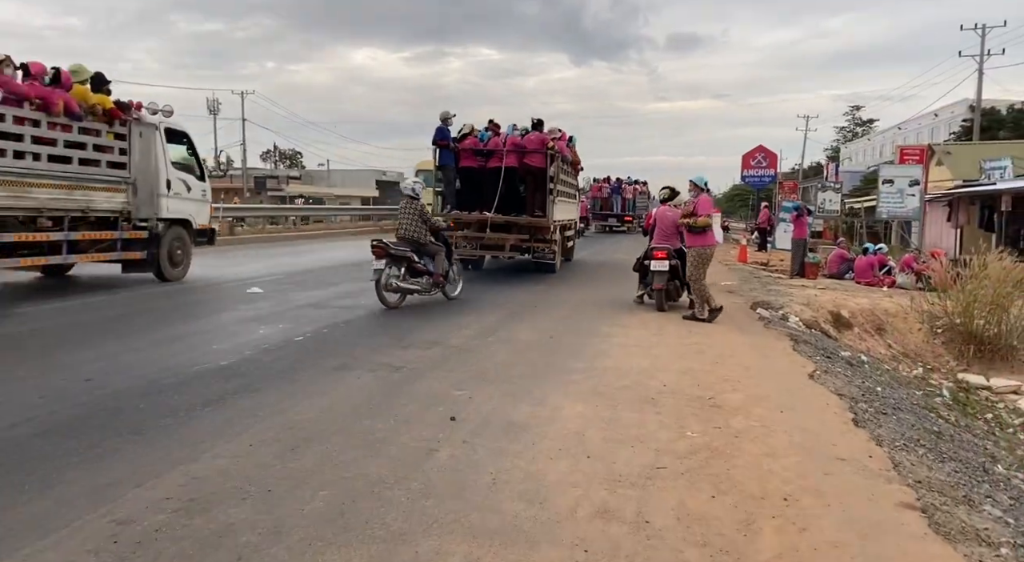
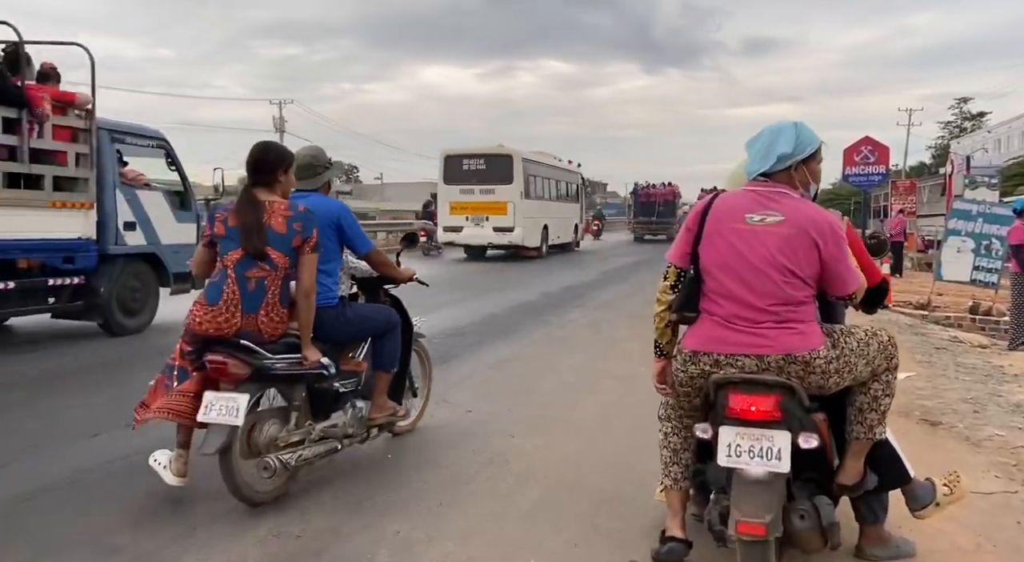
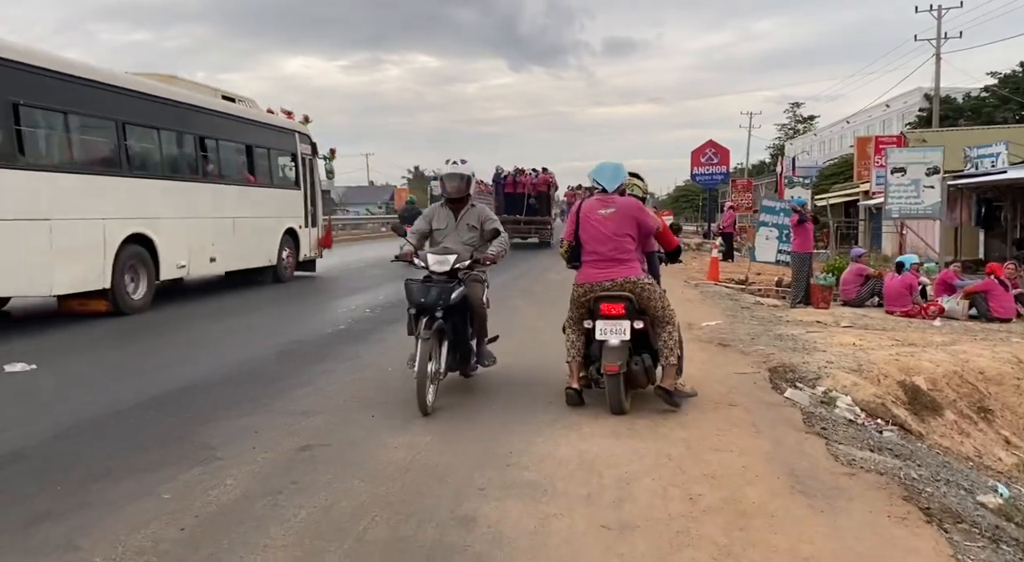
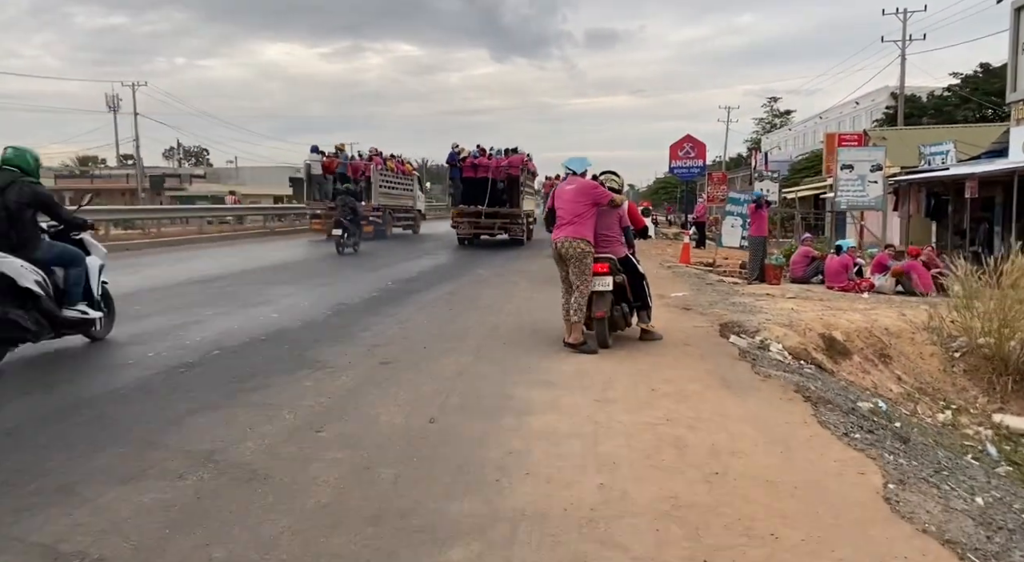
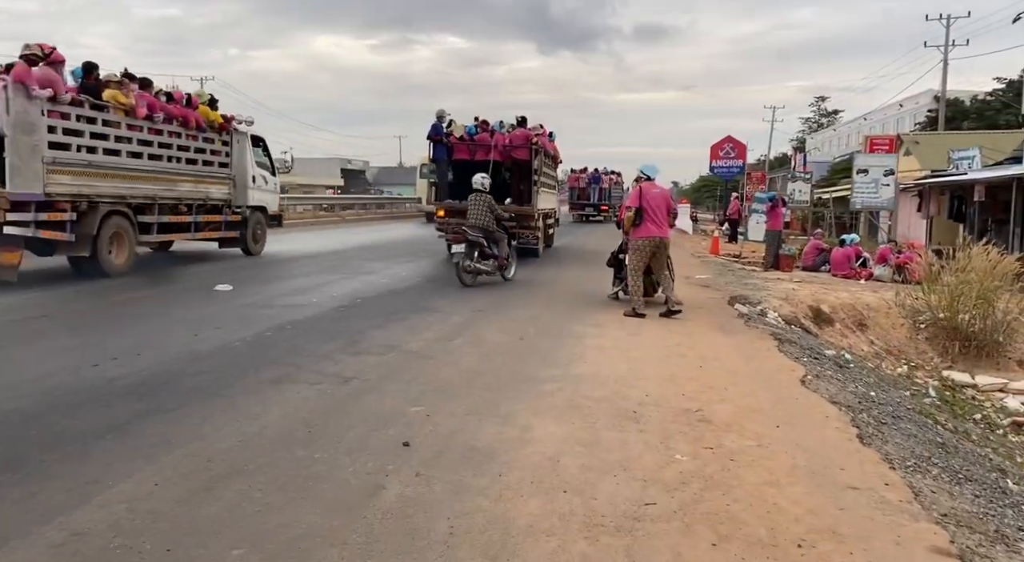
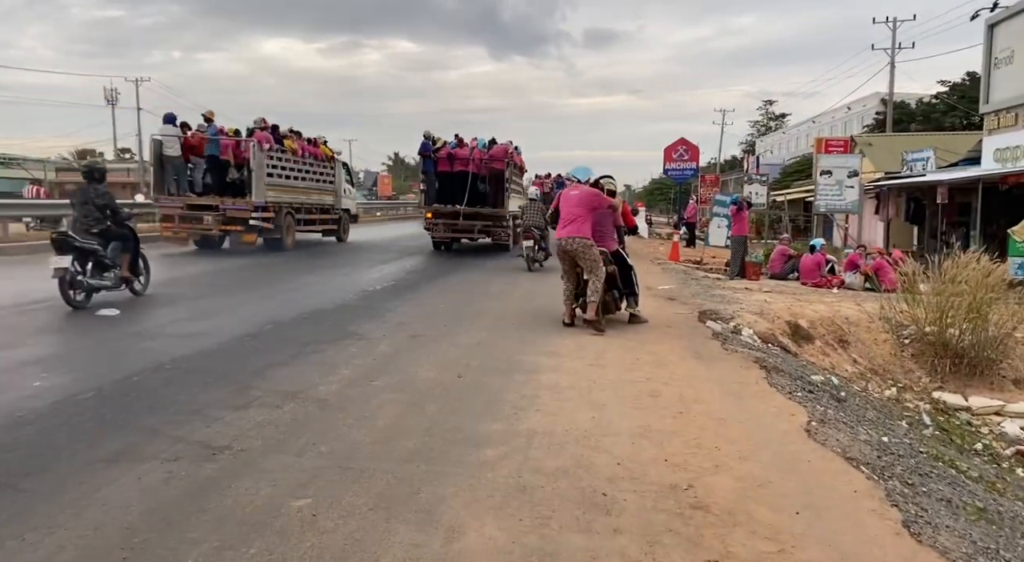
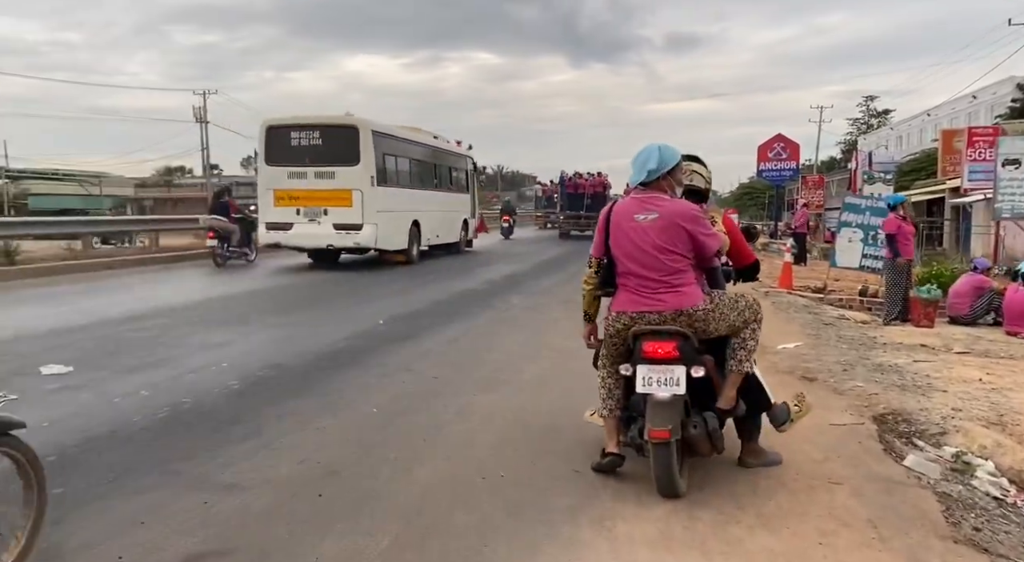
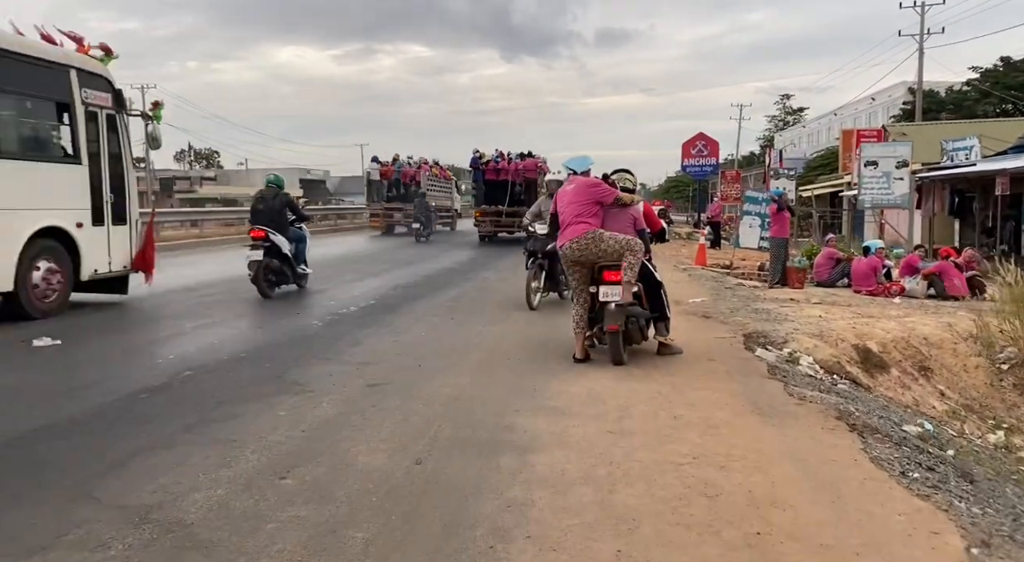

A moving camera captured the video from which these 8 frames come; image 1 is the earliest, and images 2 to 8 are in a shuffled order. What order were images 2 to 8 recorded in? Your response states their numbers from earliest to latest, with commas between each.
5, 6, 4, 8, 3, 7, 2
